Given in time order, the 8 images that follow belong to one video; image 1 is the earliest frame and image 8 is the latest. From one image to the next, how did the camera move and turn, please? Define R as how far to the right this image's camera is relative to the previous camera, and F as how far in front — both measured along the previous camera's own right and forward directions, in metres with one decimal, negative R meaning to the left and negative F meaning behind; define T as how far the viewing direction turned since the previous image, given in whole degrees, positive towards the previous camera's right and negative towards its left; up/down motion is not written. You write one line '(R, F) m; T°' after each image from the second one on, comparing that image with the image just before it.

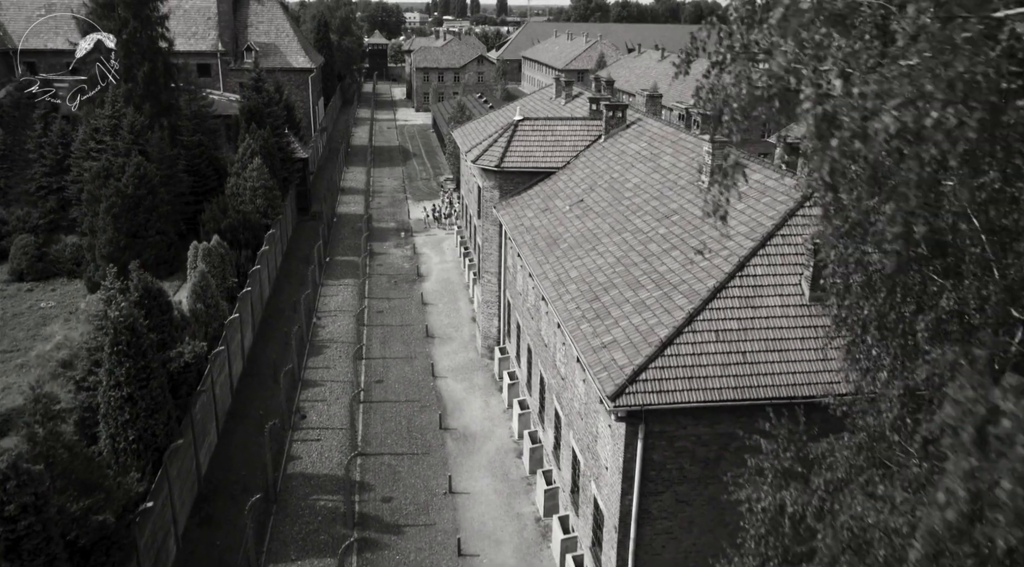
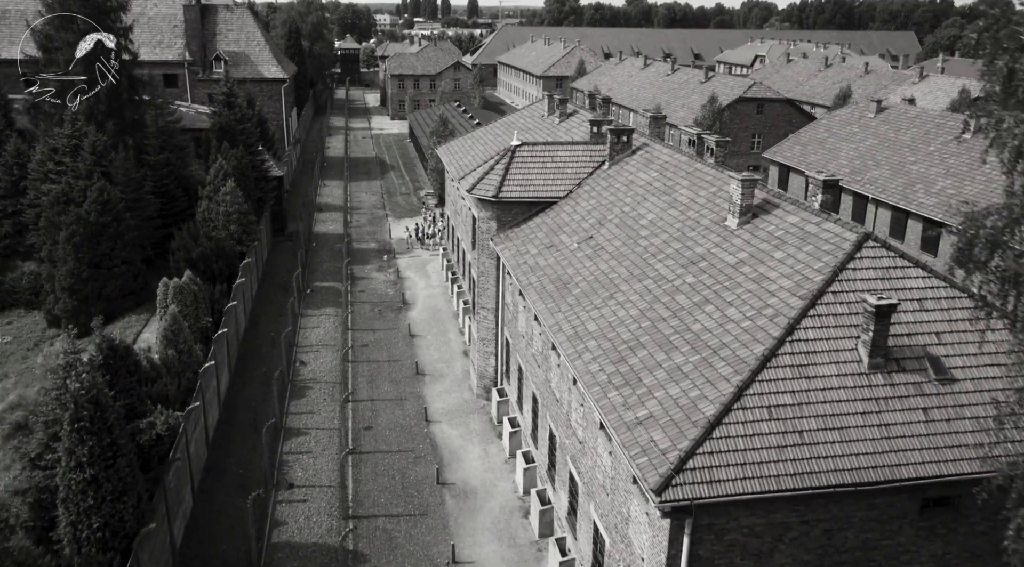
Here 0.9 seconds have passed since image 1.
(-0.8, +2.0) m; +2°
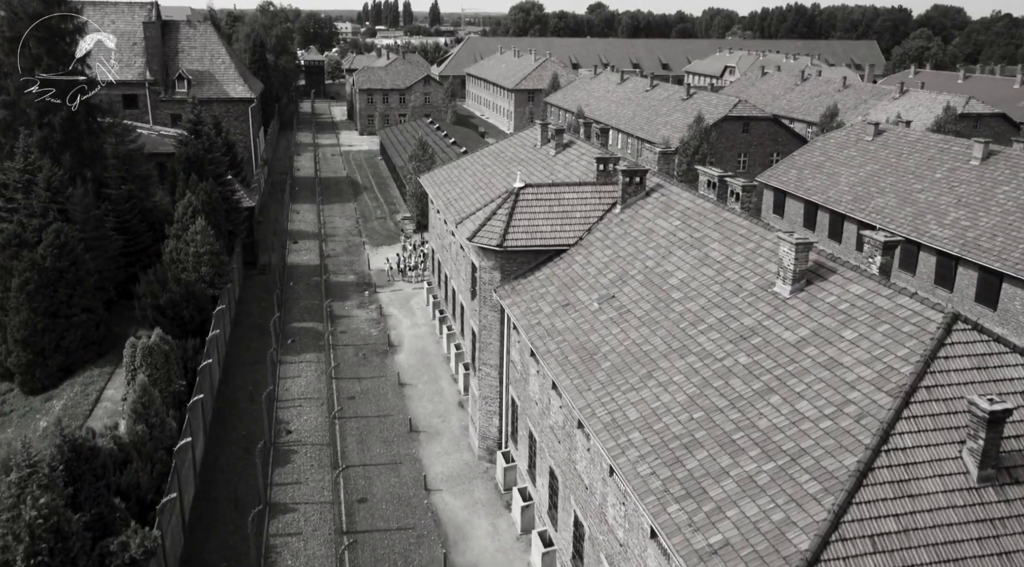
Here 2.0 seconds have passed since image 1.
(-1.2, +2.2) m; +2°
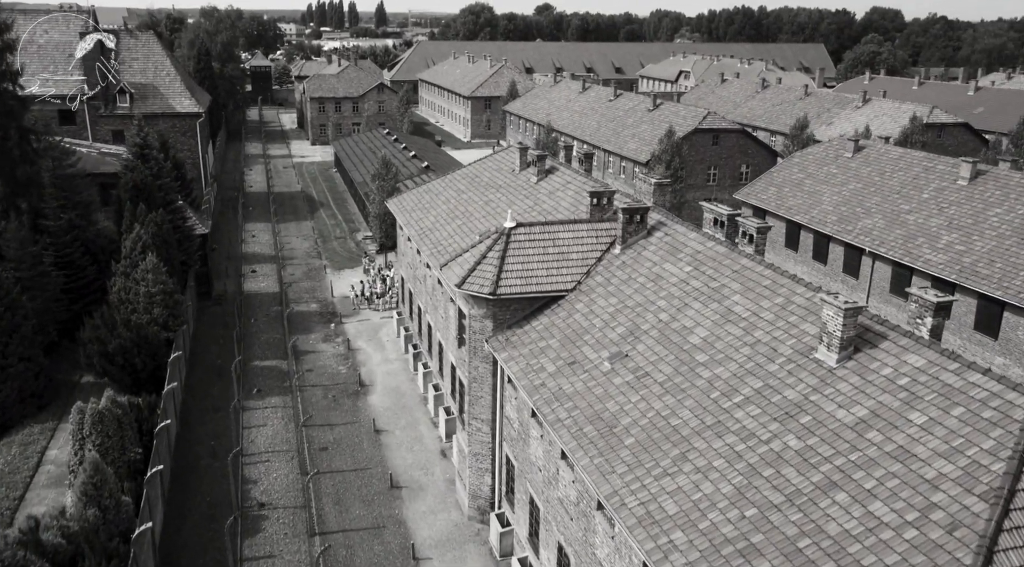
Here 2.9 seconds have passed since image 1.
(-1.1, +2.0) m; +3°
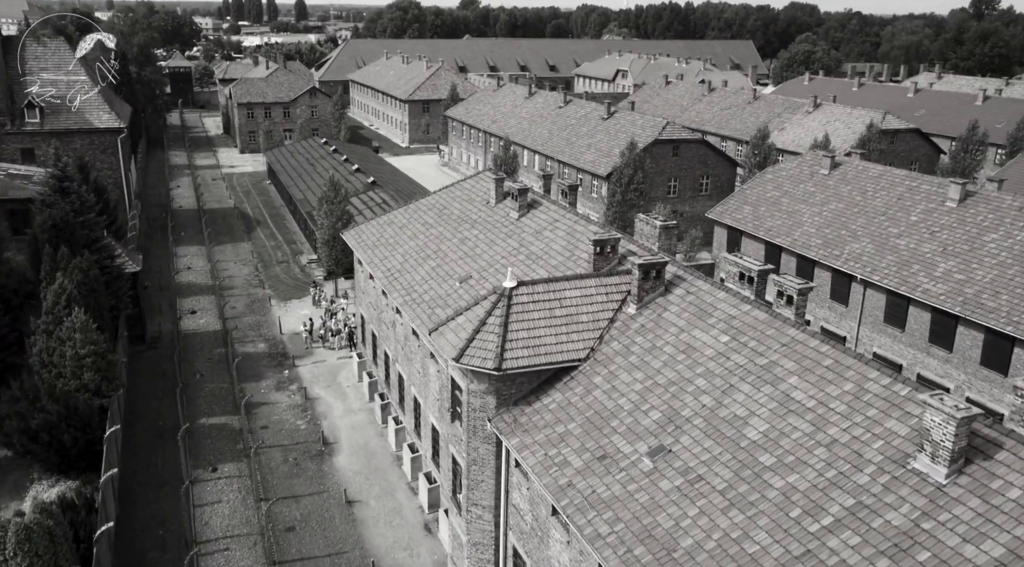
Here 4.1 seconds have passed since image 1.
(-1.7, +2.9) m; +5°
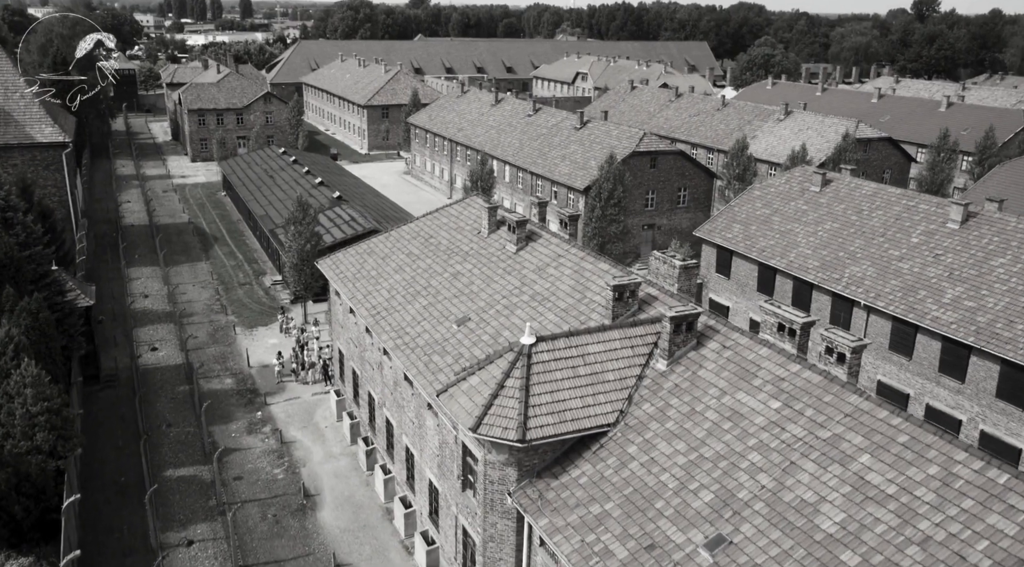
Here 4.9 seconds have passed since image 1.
(-1.4, +2.0) m; +3°
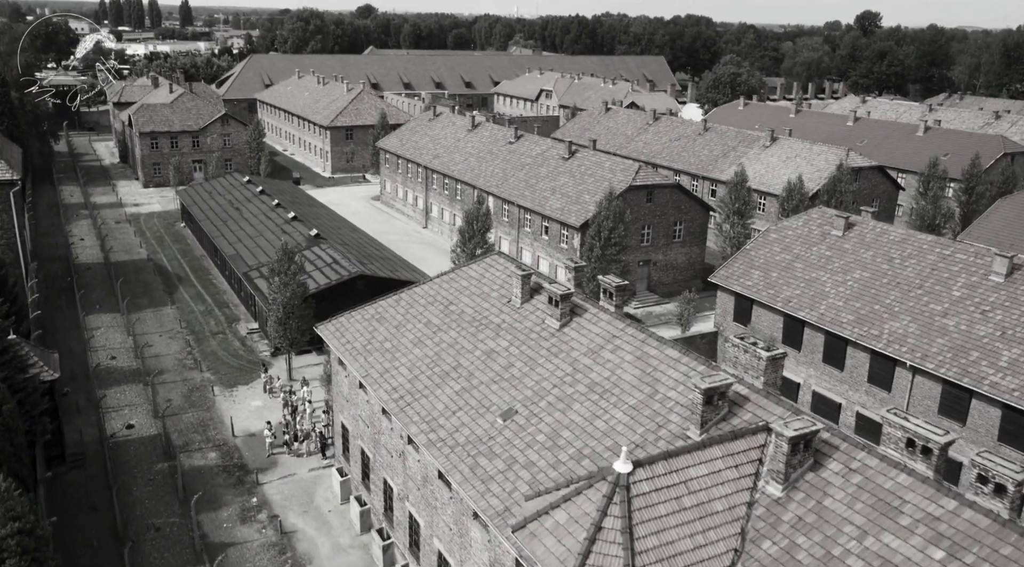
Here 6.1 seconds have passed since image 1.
(-2.6, +2.9) m; +4°
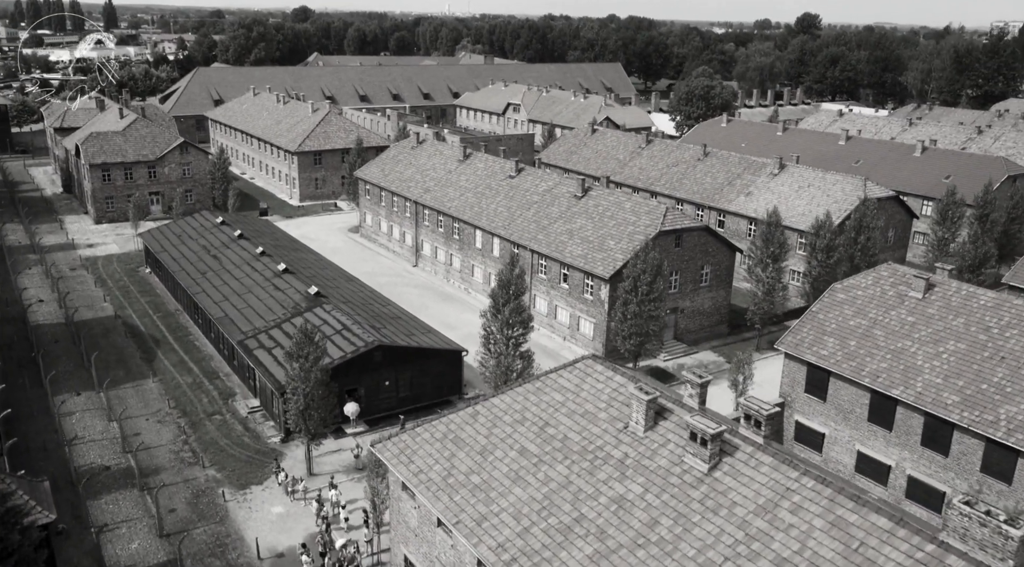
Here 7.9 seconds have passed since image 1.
(-4.3, +4.3) m; +4°
